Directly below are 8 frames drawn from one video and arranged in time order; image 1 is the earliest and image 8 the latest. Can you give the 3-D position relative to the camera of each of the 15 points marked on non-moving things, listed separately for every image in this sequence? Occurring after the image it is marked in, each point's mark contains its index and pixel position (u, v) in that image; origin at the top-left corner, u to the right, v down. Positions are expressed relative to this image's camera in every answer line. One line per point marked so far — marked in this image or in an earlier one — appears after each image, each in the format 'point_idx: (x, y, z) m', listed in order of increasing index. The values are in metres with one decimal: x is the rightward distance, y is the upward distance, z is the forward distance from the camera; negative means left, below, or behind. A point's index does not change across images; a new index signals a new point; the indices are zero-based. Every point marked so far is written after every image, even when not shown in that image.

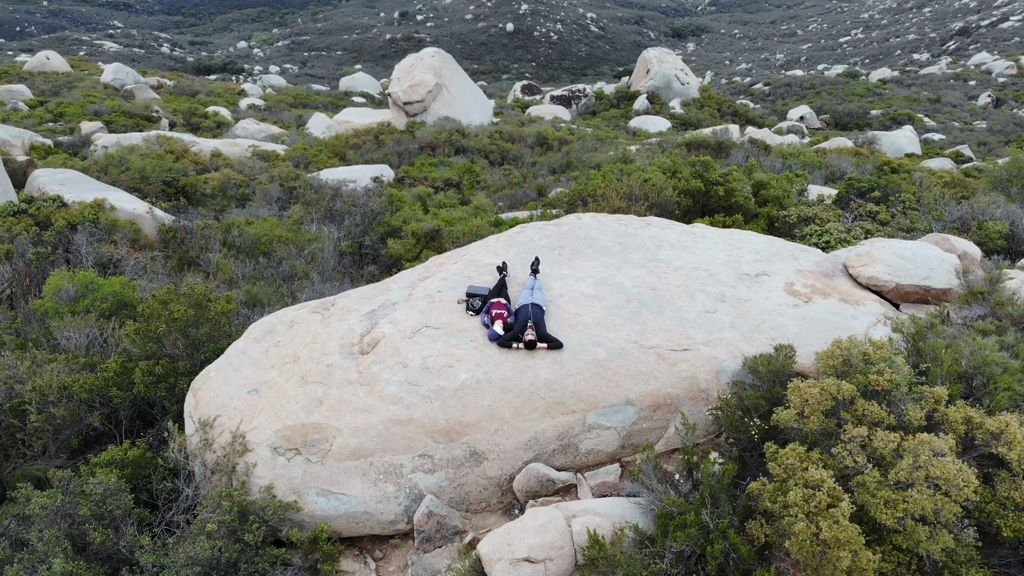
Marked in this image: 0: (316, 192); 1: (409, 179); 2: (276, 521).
0: (-3.1, +1.5, +13.3) m
1: (-2.0, +2.1, +15.8) m
2: (-1.2, -1.2, +4.2) m
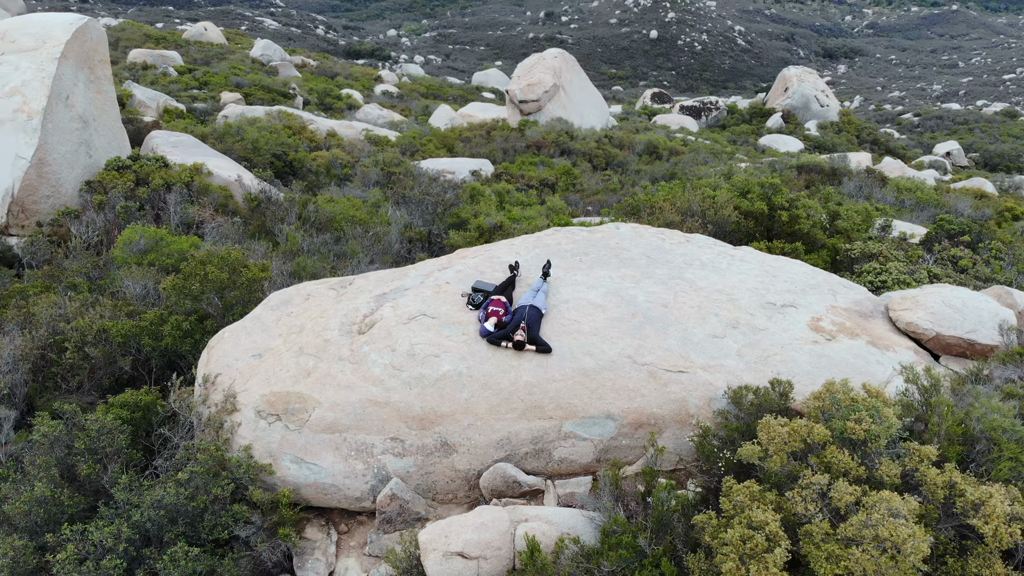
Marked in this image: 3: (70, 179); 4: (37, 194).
0: (-1.6, +1.8, +13.7) m
1: (-0.1, +2.2, +16.0) m
2: (-1.4, -1.0, +4.4) m
3: (-4.9, +1.2, +9.3) m
4: (-5.1, +1.0, +8.9) m
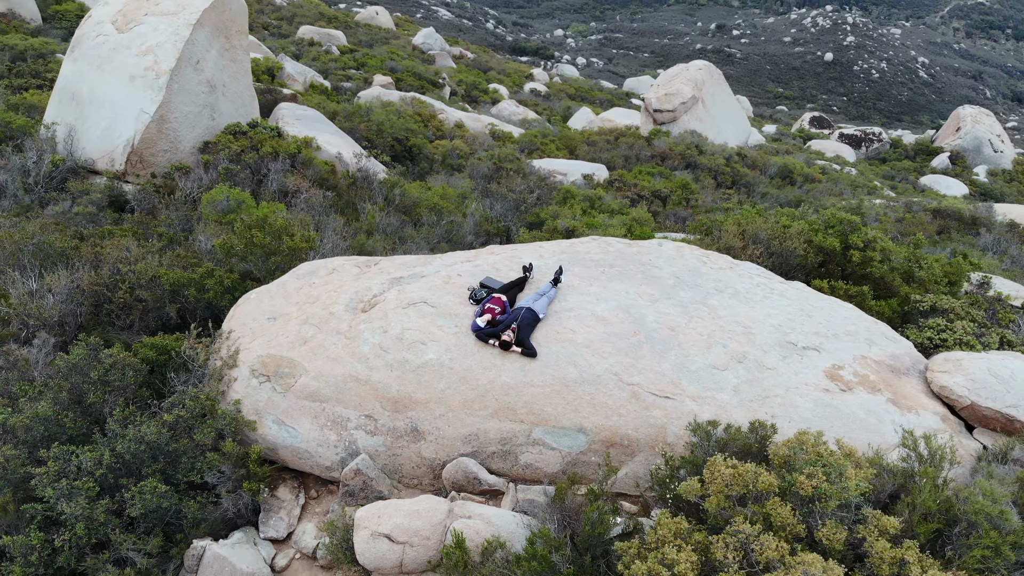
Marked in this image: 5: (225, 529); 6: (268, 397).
0: (+0.1, +1.9, +13.8) m
1: (+2.1, +2.0, +15.8) m
2: (-1.6, -0.8, +4.7) m
3: (-3.9, +1.8, +10.1) m
4: (-4.1, +1.6, +9.7) m
5: (-1.5, -1.3, +4.6) m
6: (-1.4, -0.6, +4.8) m
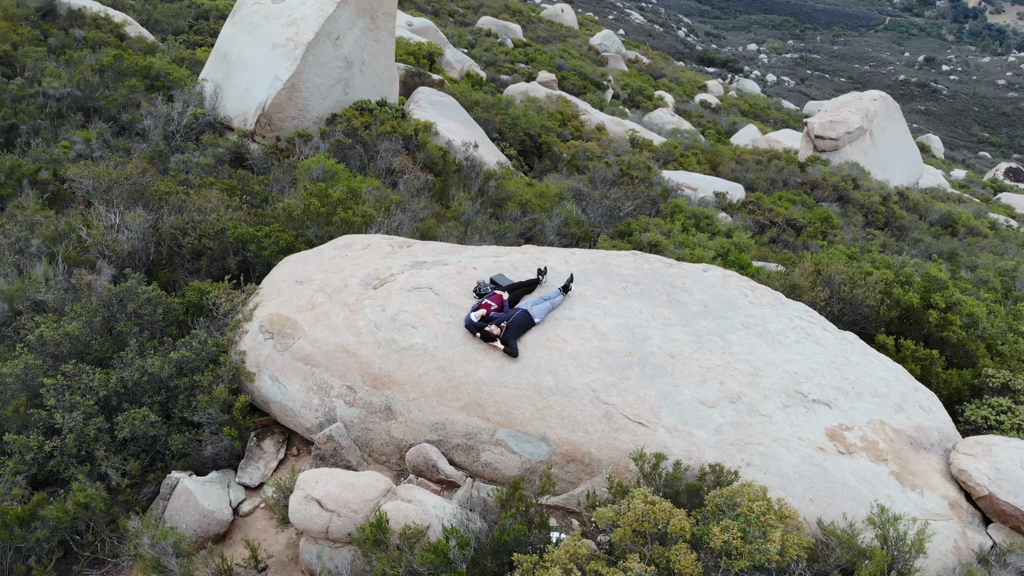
0: (+2.1, +1.7, +13.6) m
1: (+4.4, +1.5, +15.2) m
2: (-1.7, -0.5, +5.0) m
3: (-2.5, +2.3, +10.7) m
4: (-2.8, +2.2, +10.4) m
5: (-1.8, -1.0, +4.9) m
6: (-1.5, -0.4, +5.1) m
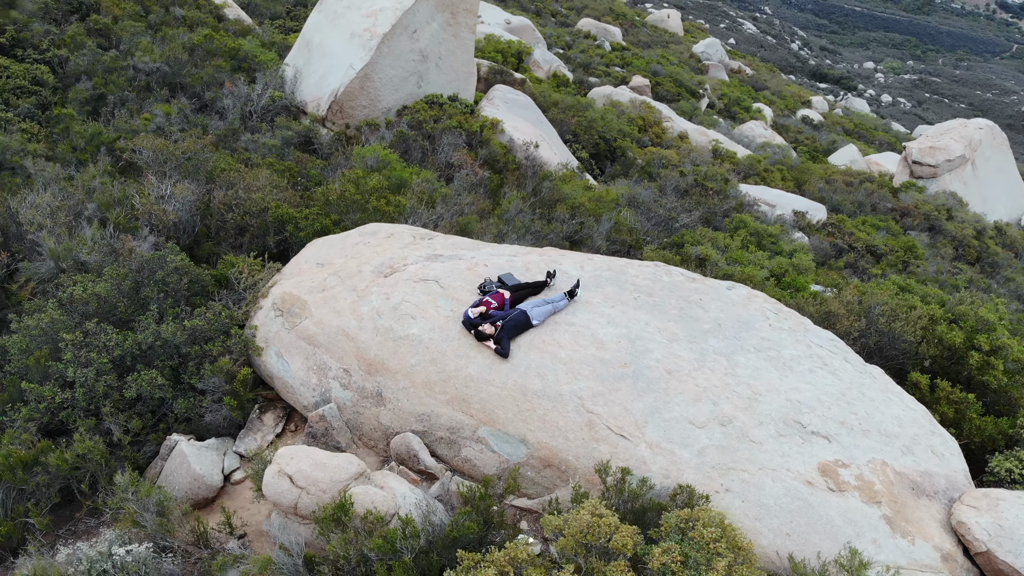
0: (+3.2, +1.4, +13.3) m
1: (+5.6, +1.0, +14.6) m
2: (-1.7, -0.4, +5.2) m
3: (-1.6, +2.5, +10.9) m
4: (-2.0, +2.4, +10.7) m
5: (-1.8, -0.9, +5.1) m
6: (-1.5, -0.3, +5.2) m
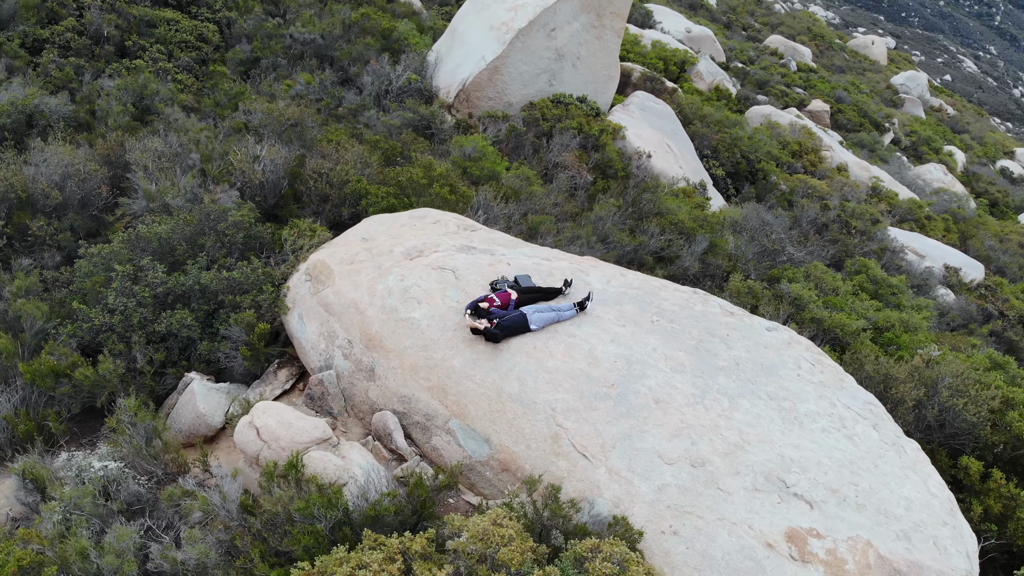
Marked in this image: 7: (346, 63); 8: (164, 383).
0: (+5.0, +0.8, +12.5) m
1: (+7.5, -0.1, +13.3) m
2: (-1.6, -0.1, +5.5) m
3: (+0.1, +2.6, +11.1) m
4: (-0.4, +2.6, +10.9) m
5: (-1.9, -0.6, +5.4) m
6: (-1.4, 0.0, +5.5) m
7: (-2.3, +3.1, +11.5) m
8: (-2.2, -0.6, +5.3) m
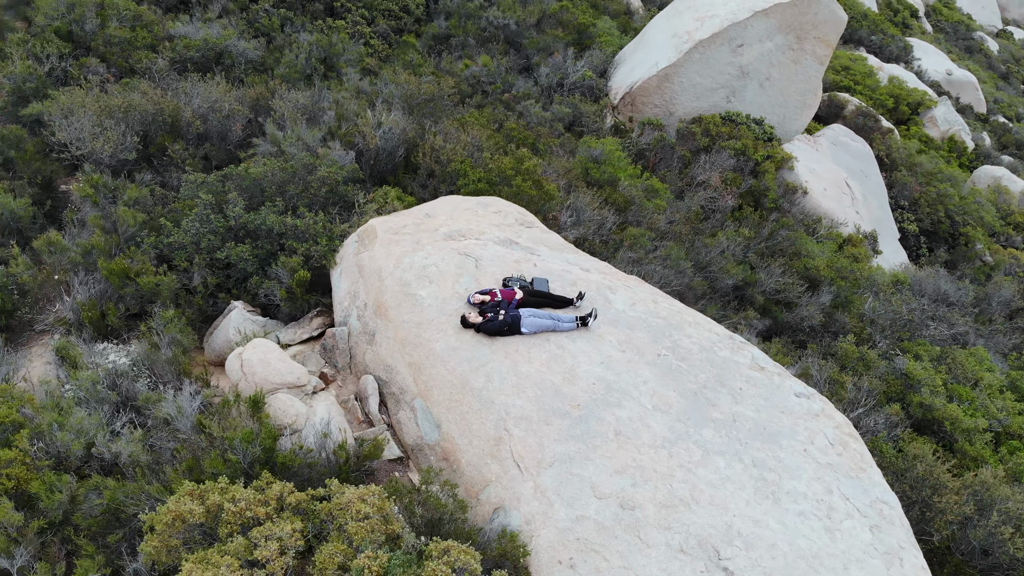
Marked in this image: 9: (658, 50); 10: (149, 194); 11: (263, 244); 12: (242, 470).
0: (+6.9, -0.5, +10.9) m
1: (+9.3, -1.9, +11.0) m
2: (-1.4, +0.2, +5.9) m
3: (+2.2, +2.4, +10.8) m
4: (+1.8, +2.4, +10.7) m
5: (-1.7, -0.2, +5.9) m
6: (-1.1, +0.2, +5.8) m
7: (+0.3, +3.3, +11.8) m
8: (-2.1, -0.1, +5.8) m
9: (+1.9, +3.1, +10.9) m
10: (-2.8, +0.7, +6.5) m
11: (-1.8, +0.3, +6.0) m
12: (-1.3, -0.9, +4.1) m
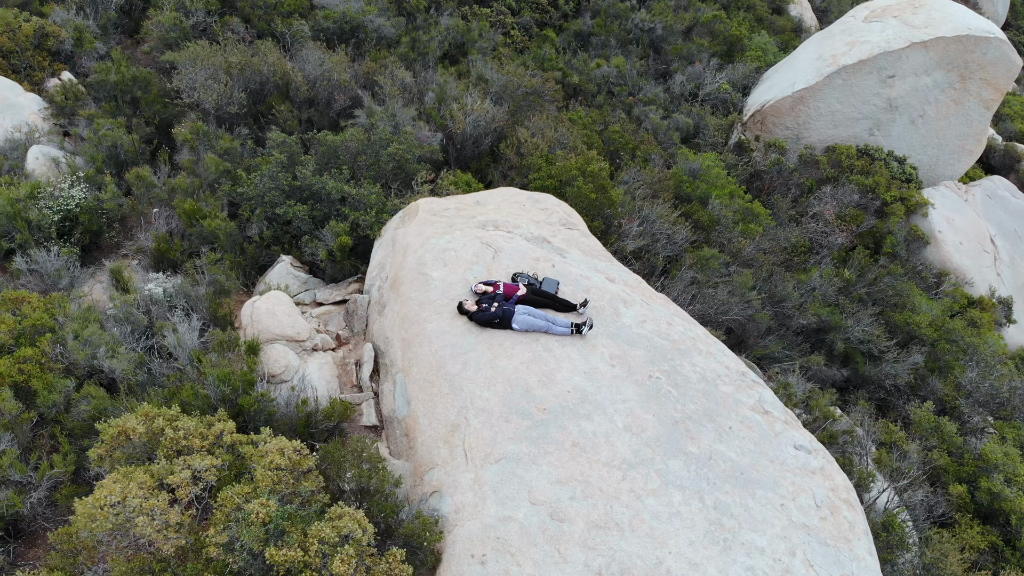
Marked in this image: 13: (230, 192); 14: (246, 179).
0: (+7.8, -1.7, +9.4) m
1: (+9.9, -3.5, +9.1) m
2: (-1.1, +0.5, +6.2) m
3: (+3.7, +1.9, +10.1) m
4: (+3.3, +2.0, +10.2) m
5: (-1.5, +0.1, +6.3) m
6: (-0.8, +0.4, +6.1) m
7: (+2.2, +3.2, +11.5) m
8: (-1.8, +0.2, +6.3) m
9: (+3.6, +2.7, +10.3) m
10: (-2.3, +1.2, +7.0) m
11: (-1.4, +0.6, +6.4) m
12: (-1.6, -0.6, +4.4) m
13: (-2.2, +0.7, +6.5) m
14: (-2.0, +0.8, +6.5) m
